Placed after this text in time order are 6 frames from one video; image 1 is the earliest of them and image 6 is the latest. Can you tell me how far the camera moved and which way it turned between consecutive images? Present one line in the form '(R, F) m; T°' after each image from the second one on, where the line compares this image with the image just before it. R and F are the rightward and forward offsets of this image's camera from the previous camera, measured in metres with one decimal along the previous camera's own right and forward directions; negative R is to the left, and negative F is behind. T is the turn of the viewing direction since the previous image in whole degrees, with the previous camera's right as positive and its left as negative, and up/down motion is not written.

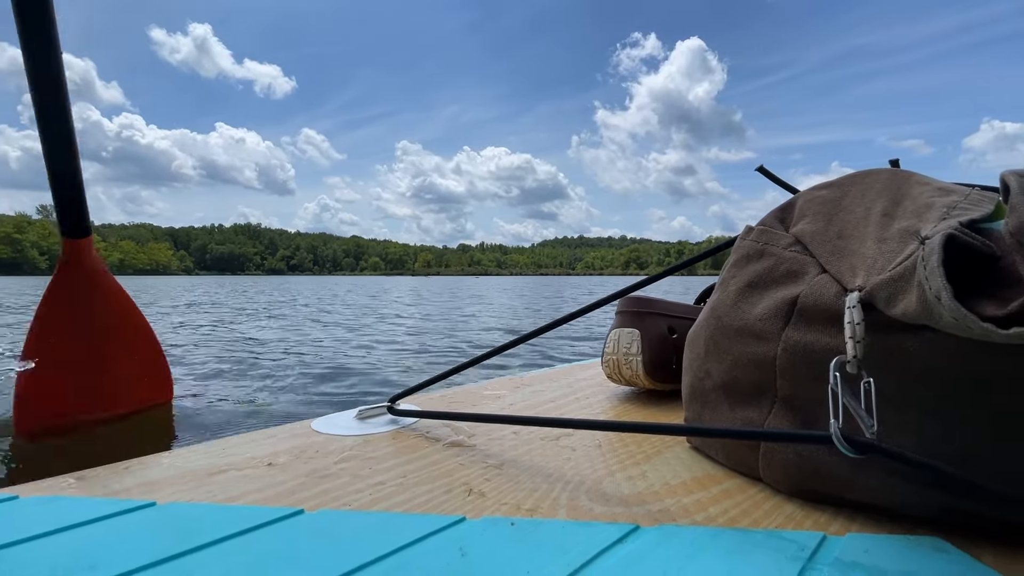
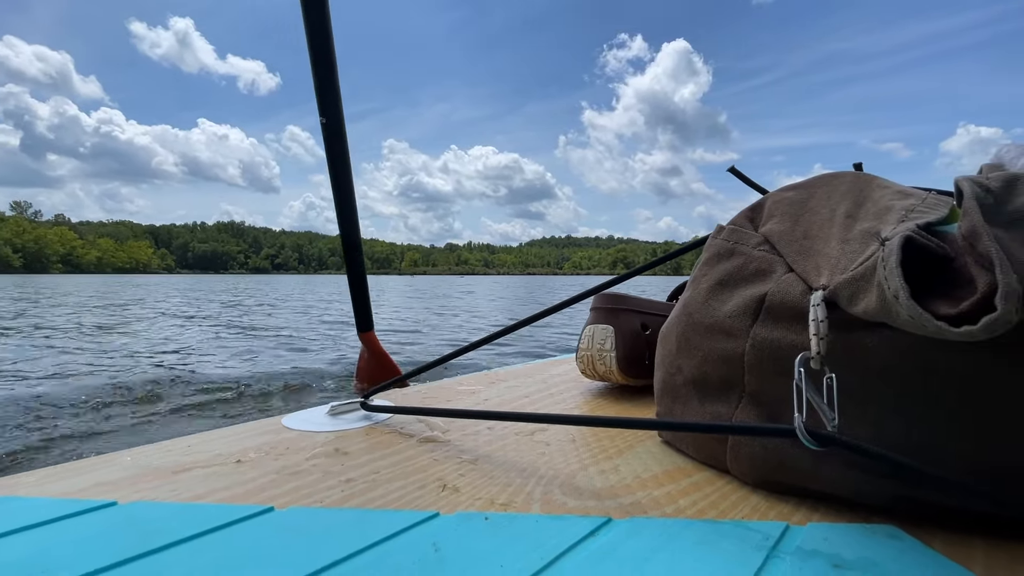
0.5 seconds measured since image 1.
(-0.1, -0.5) m; +2°
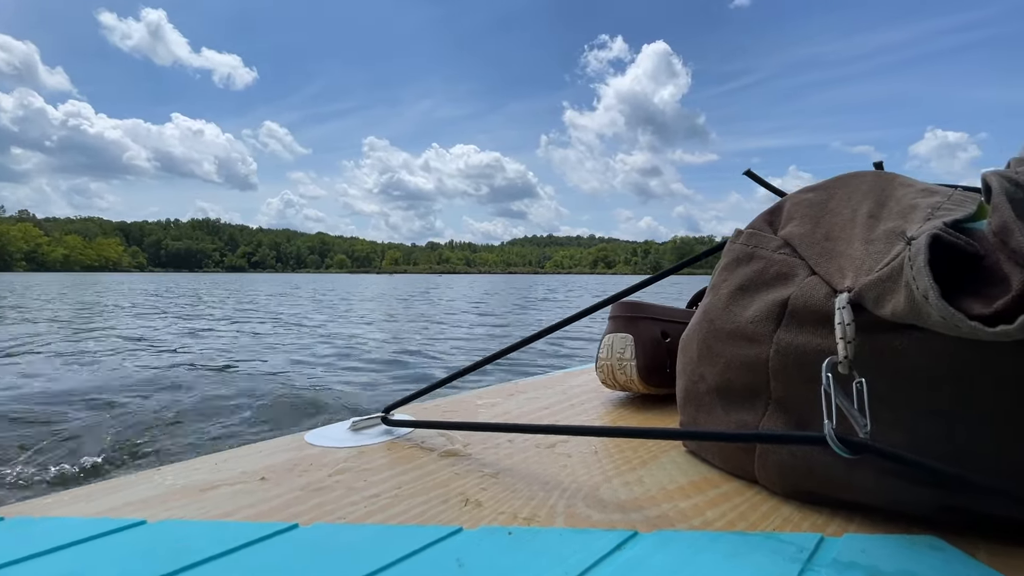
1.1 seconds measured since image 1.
(0.0, +0.3) m; -2°
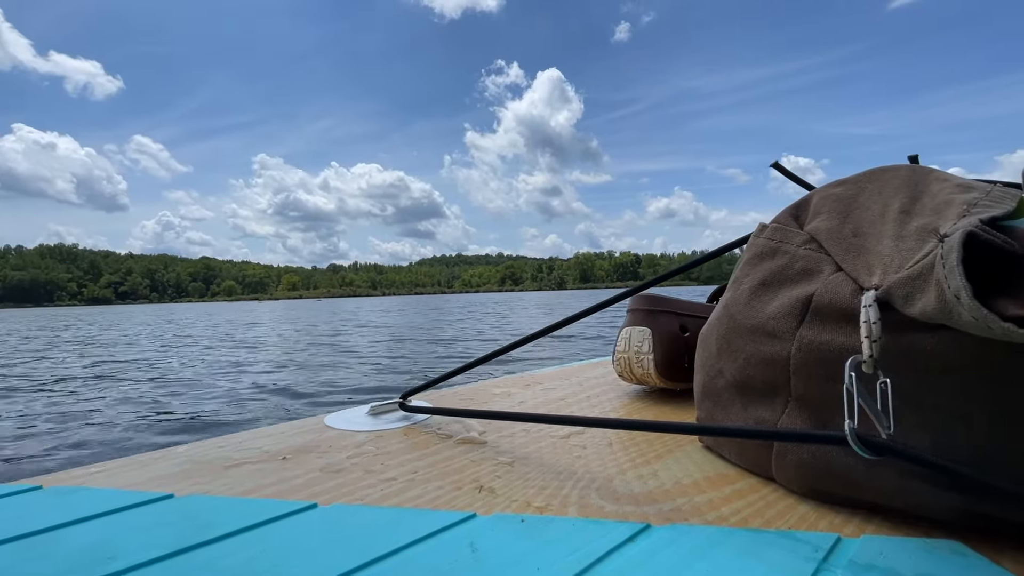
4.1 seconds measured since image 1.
(0.0, +0.3) m; -2°
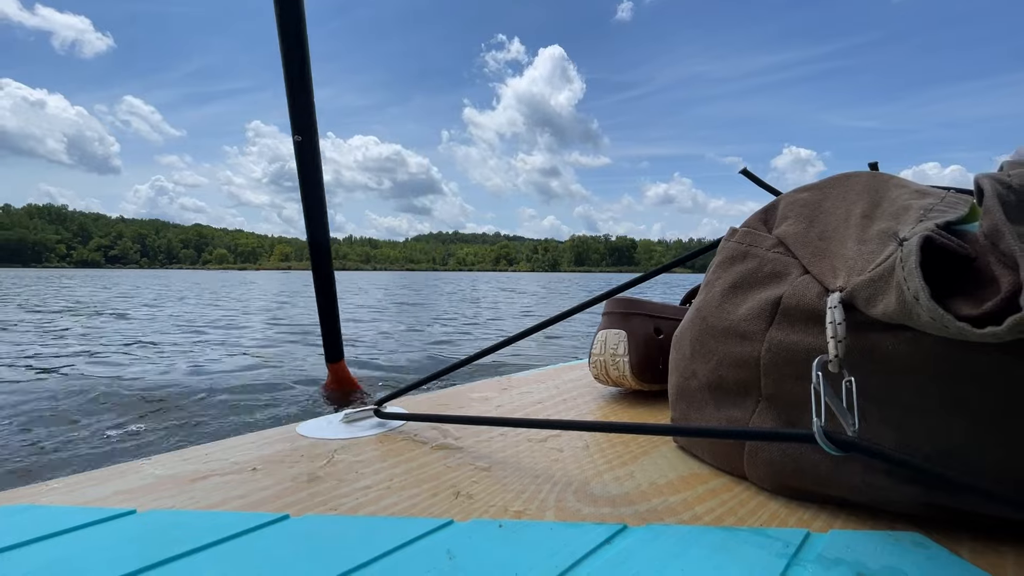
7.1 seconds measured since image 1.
(-0.1, -0.4) m; +2°
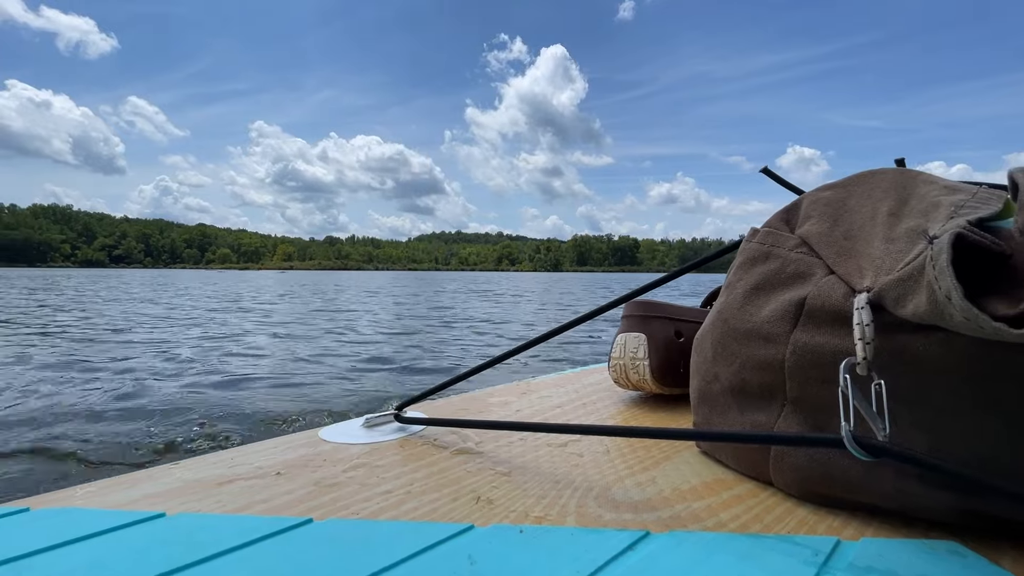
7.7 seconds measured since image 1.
(0.0, +0.3) m; -2°
